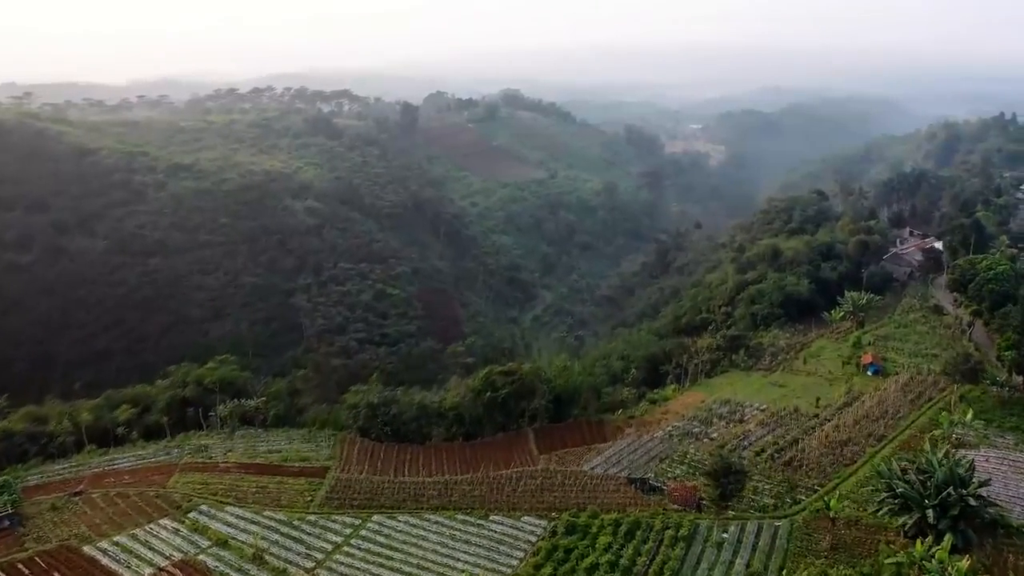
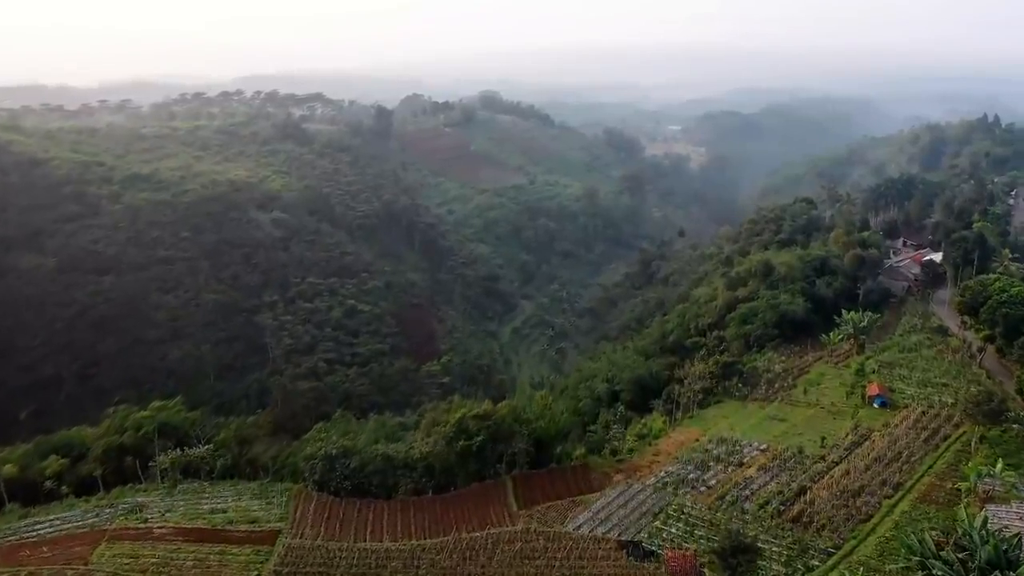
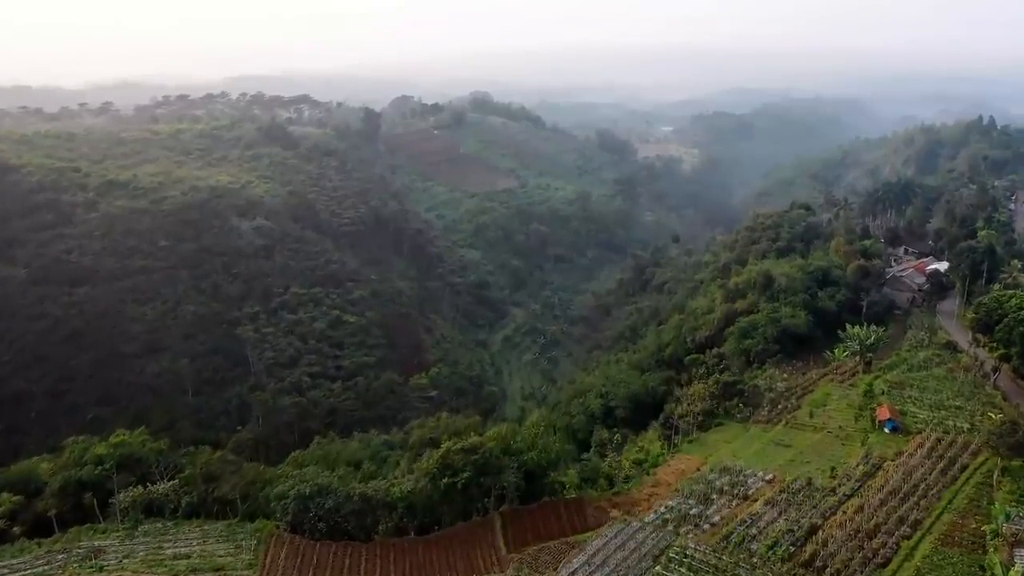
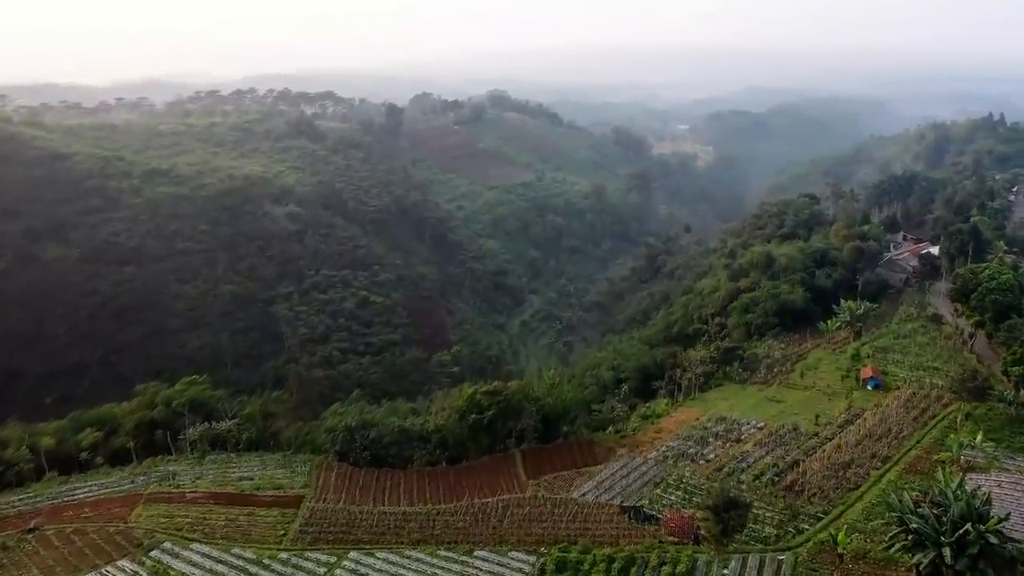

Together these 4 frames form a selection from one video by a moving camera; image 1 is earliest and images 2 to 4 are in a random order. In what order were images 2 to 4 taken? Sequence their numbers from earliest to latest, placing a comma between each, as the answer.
4, 2, 3
